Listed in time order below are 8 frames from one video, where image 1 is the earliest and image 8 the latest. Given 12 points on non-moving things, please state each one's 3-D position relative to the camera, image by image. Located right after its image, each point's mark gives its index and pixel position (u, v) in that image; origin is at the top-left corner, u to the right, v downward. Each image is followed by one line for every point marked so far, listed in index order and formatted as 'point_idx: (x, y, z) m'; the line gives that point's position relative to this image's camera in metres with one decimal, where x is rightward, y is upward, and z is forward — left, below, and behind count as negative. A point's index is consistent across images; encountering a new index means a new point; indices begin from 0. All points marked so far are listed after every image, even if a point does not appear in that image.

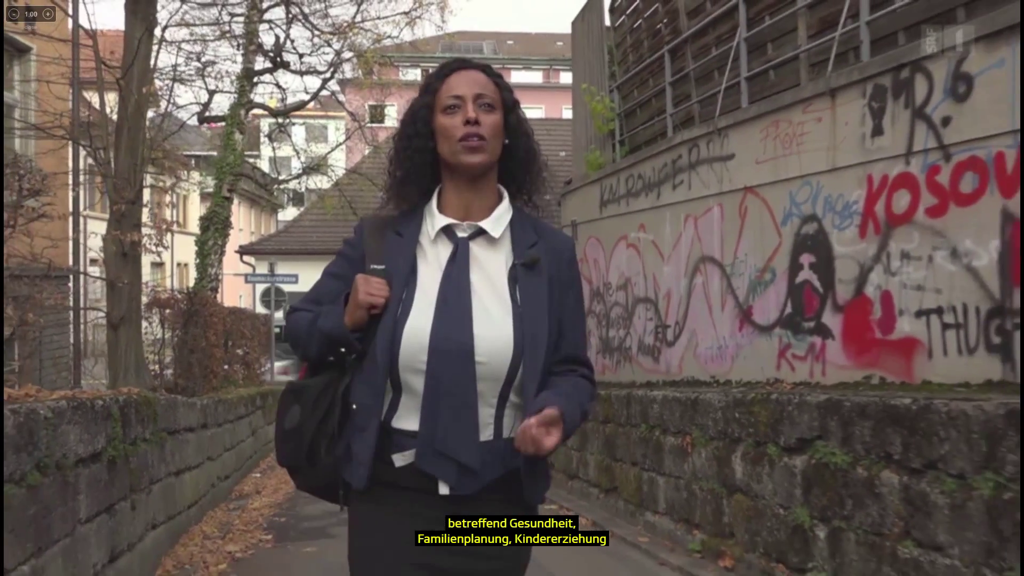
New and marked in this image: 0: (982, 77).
0: (+2.7, +1.2, +5.5) m
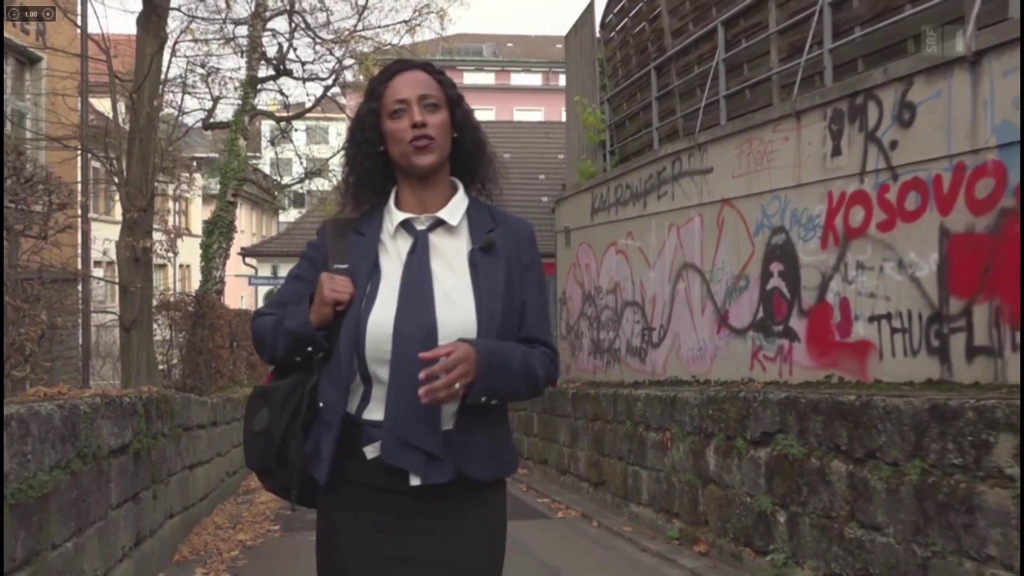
0: (+2.6, +1.2, +6.1) m
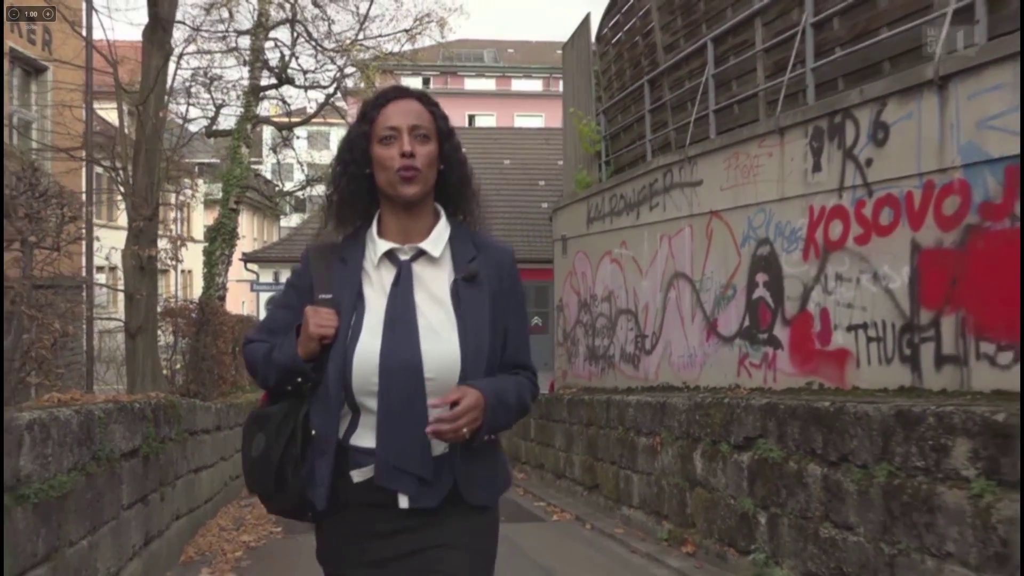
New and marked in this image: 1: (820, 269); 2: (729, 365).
0: (+2.6, +1.1, +6.4) m
1: (+2.4, +0.1, +7.4) m
2: (+2.1, -0.7, +9.2) m
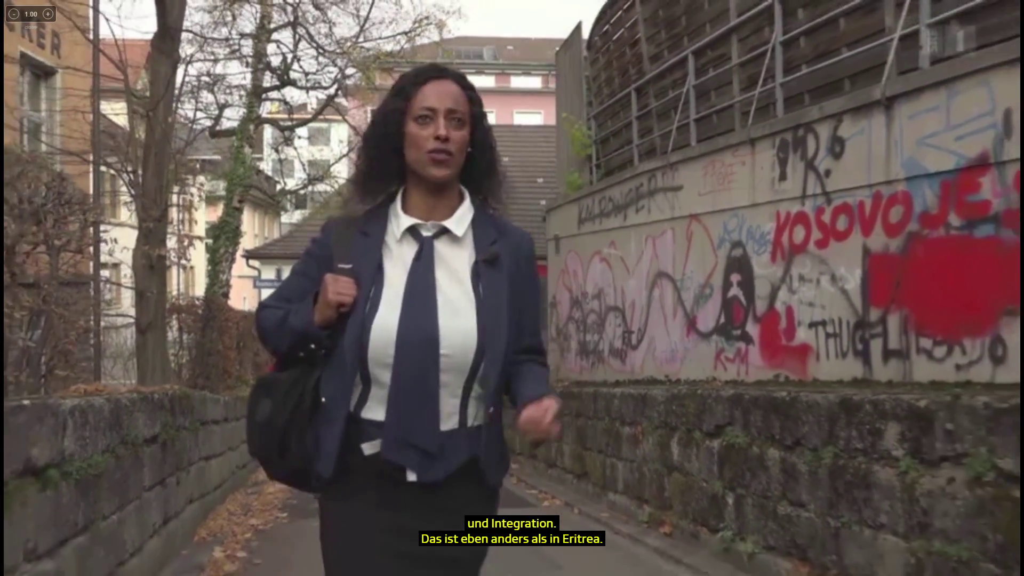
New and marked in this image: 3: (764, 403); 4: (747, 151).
0: (+2.5, +1.1, +7.0) m
1: (+2.3, +0.1, +8.0) m
2: (+2.0, -0.7, +9.8) m
3: (+1.8, -0.8, +6.8) m
4: (+2.1, +1.2, +8.7) m
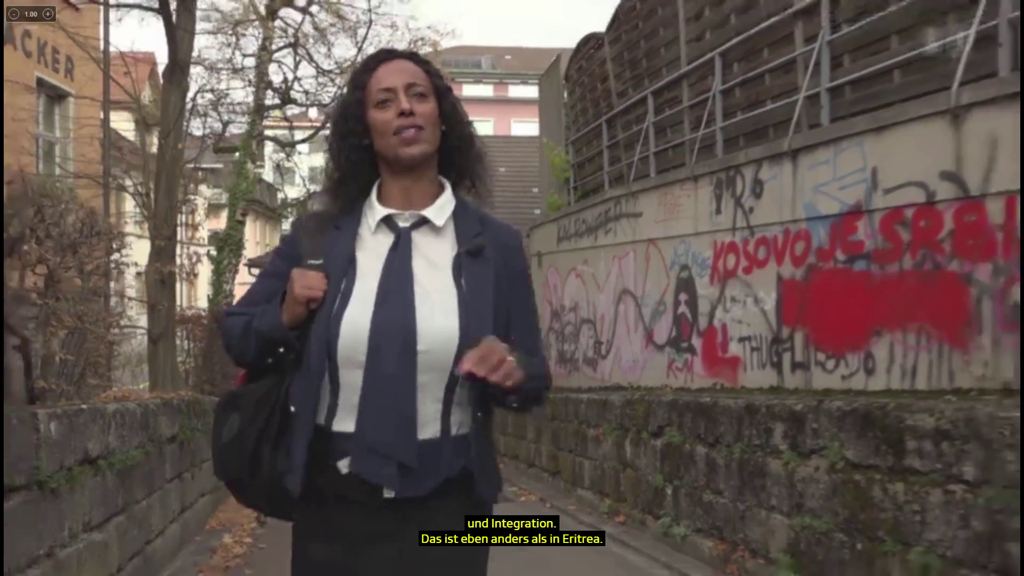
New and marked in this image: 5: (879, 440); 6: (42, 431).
0: (+2.2, +0.9, +8.2) m
1: (+2.0, 0.0, +9.3) m
2: (+1.7, -0.9, +11.0) m
3: (+1.5, -1.0, +8.0) m
4: (+1.9, +1.1, +10.0) m
5: (+2.0, -0.8, +5.2) m
6: (-2.3, -0.7, +4.8) m
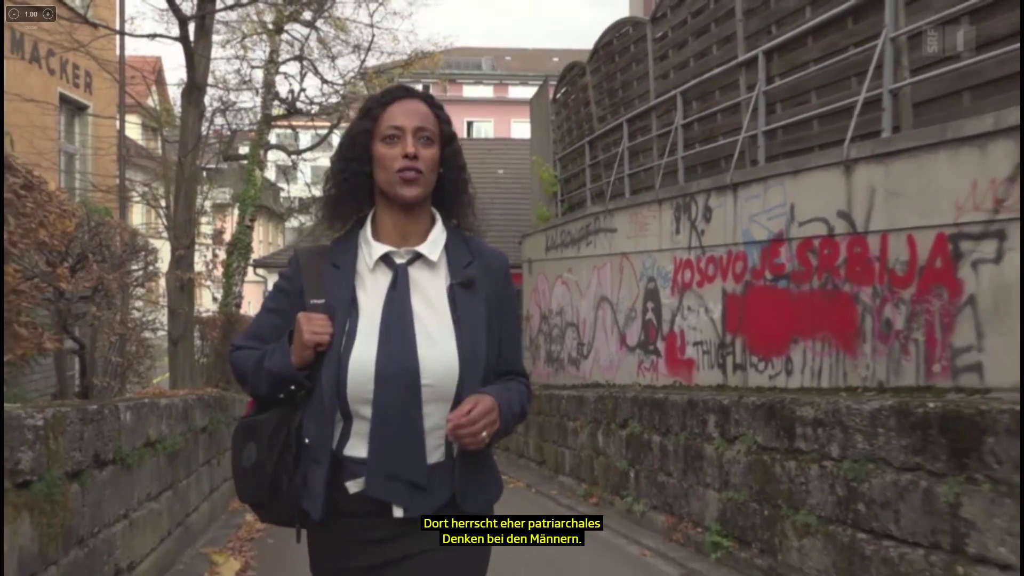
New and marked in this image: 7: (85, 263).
0: (+2.0, +0.8, +9.6) m
1: (+1.8, -0.2, +10.6) m
2: (+1.5, -1.0, +12.4) m
3: (+1.4, -1.1, +9.4) m
4: (+1.7, +0.9, +11.3) m
5: (+1.8, -1.0, +6.6) m
6: (-2.5, -0.8, +6.1) m
7: (-3.9, +0.2, +8.8) m
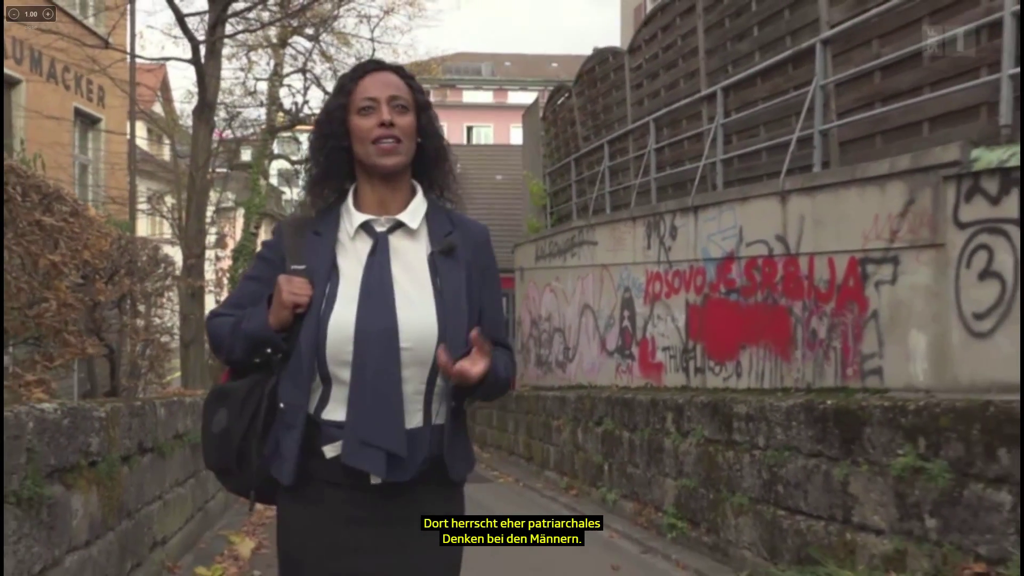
0: (+1.9, +0.7, +10.6) m
1: (+1.7, -0.3, +11.7) m
2: (+1.4, -1.2, +13.4) m
3: (+1.2, -1.2, +10.5) m
4: (+1.5, +0.8, +12.4) m
5: (+1.7, -1.1, +7.7) m
6: (-2.7, -0.9, +7.2) m
7: (-4.1, +0.1, +9.8) m
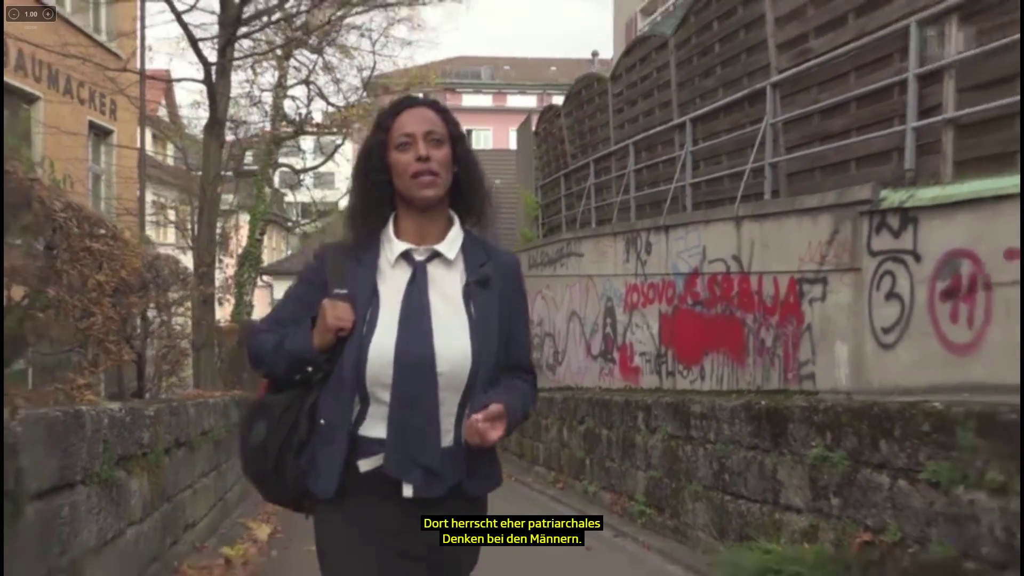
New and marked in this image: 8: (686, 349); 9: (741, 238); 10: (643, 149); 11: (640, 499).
0: (+1.7, +0.5, +11.7) m
1: (+1.6, -0.4, +12.8) m
2: (+1.3, -1.3, +14.5) m
3: (+1.1, -1.4, +11.5) m
4: (+1.4, +0.7, +13.5) m
5: (+1.5, -1.2, +8.7) m
6: (-2.8, -1.1, +8.3) m
7: (-4.2, 0.0, +10.9) m
8: (+1.9, -0.7, +10.7) m
9: (+2.2, +0.5, +9.1) m
10: (+1.8, +1.9, +13.1) m
11: (+1.3, -2.2, +9.8) m
